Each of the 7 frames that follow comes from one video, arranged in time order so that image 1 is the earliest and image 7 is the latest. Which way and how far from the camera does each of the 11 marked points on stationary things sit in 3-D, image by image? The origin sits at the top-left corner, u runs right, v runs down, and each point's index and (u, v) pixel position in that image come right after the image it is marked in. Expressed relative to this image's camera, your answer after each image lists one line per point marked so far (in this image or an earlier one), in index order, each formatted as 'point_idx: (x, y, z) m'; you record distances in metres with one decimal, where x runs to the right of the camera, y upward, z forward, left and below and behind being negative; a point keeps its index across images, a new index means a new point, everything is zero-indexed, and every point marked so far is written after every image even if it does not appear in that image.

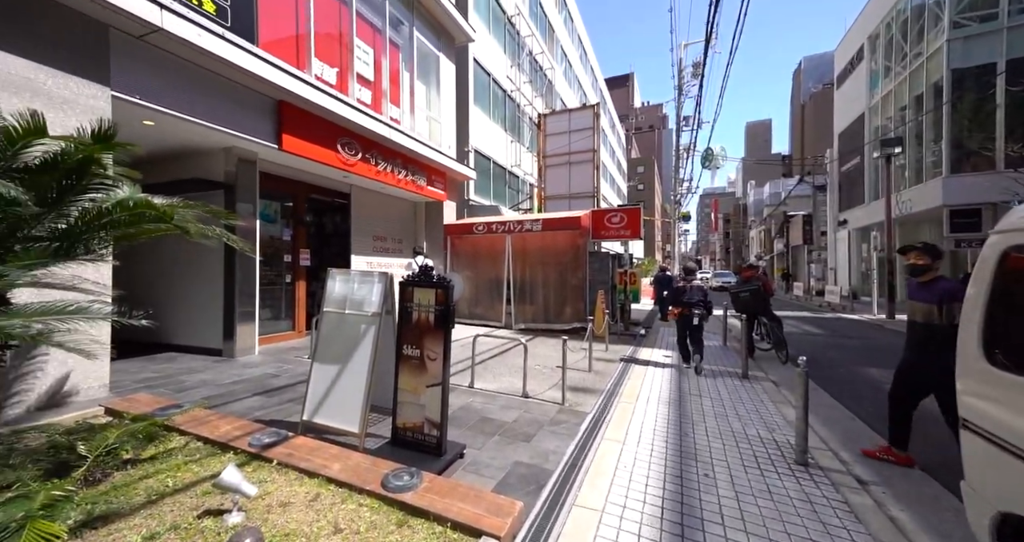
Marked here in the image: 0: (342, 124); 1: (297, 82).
0: (-2.9, +2.5, +6.6) m
1: (-2.9, +2.7, +5.8) m
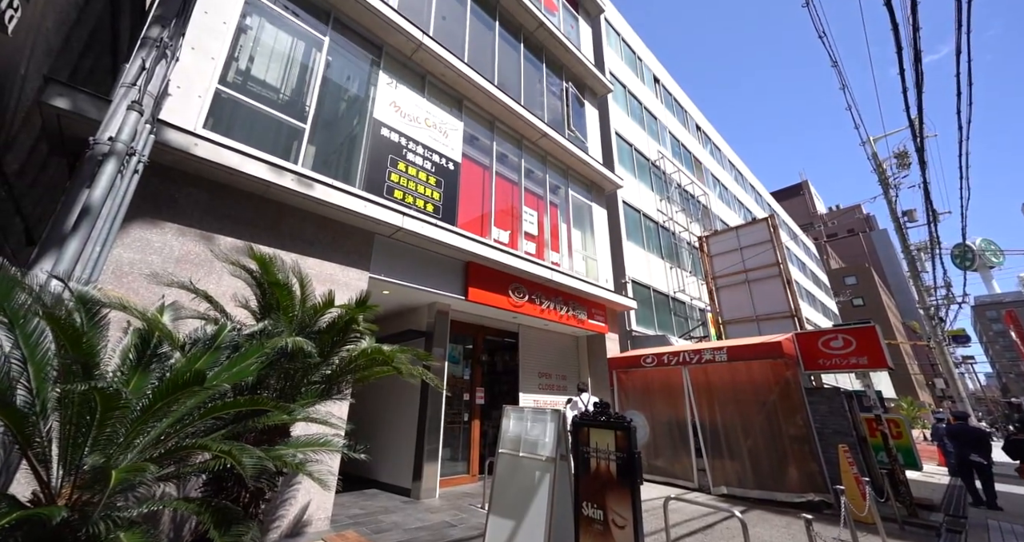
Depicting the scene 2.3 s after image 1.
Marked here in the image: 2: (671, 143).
0: (-0.1, 0.0, +7.7) m
1: (-0.4, +0.4, +7.1) m
2: (+7.7, +6.0, +19.1) m
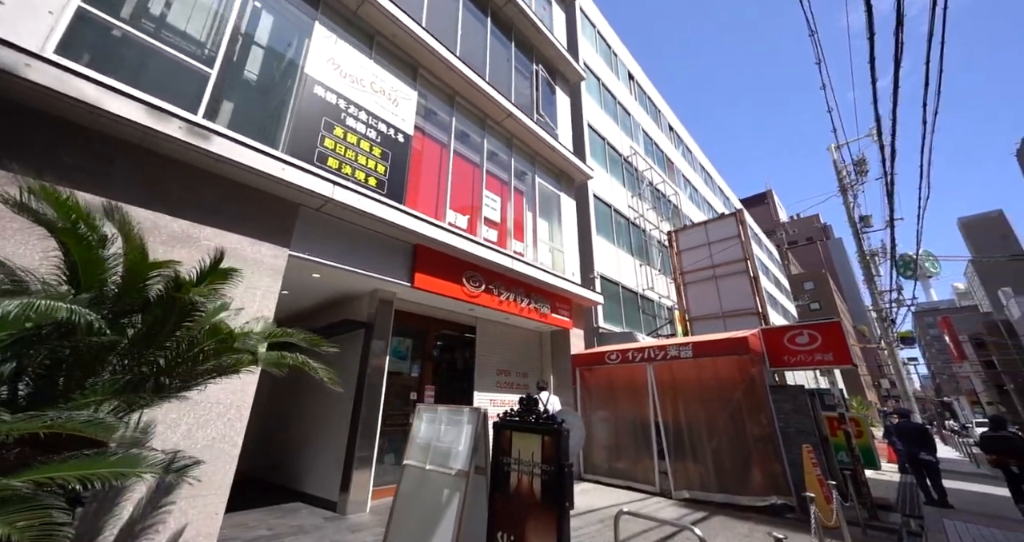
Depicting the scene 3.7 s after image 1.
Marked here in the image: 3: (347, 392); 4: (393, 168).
0: (-0.8, +0.2, +7.0) m
1: (-1.1, +0.6, +6.4) m
2: (+6.3, +6.1, +18.9) m
3: (-2.4, -1.8, +5.9) m
4: (-1.9, +1.6, +6.3) m
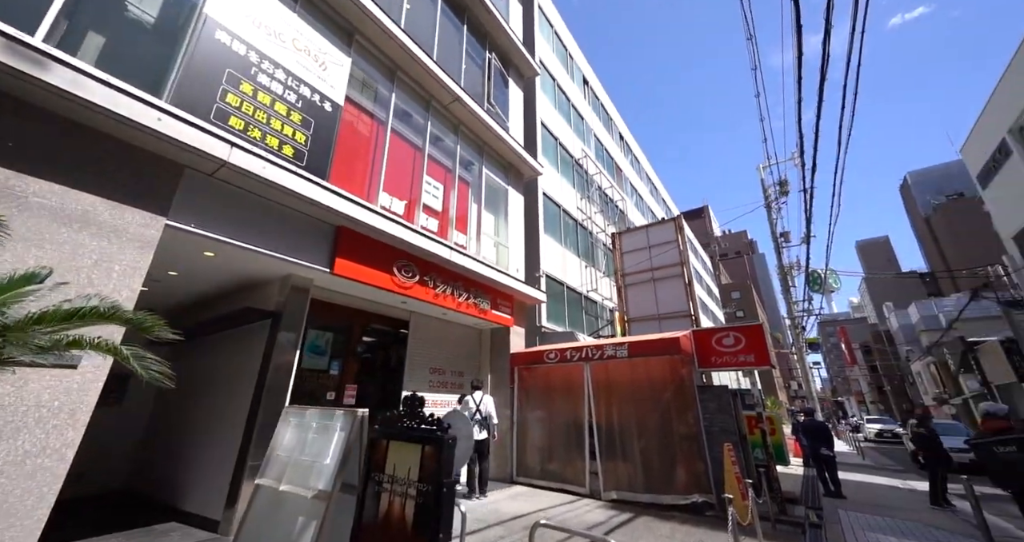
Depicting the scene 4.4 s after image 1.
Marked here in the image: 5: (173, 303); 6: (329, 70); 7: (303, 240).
0: (-1.9, +0.4, +6.5) m
1: (-2.1, +0.8, +5.8) m
2: (+3.9, +6.0, +19.2) m
3: (-3.4, -1.5, +5.1) m
4: (-2.7, +1.8, +5.6) m
5: (-5.6, -0.5, +6.6) m
6: (-2.8, +3.1, +6.1) m
7: (-2.8, +0.4, +5.3) m
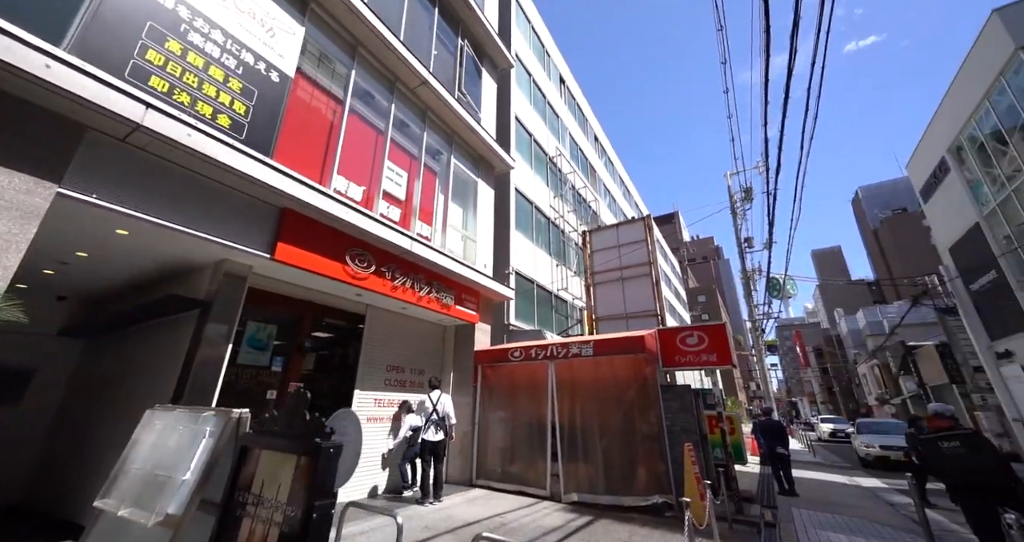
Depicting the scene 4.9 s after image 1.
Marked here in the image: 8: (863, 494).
0: (-2.4, +0.6, +6.0) m
1: (-2.6, +1.0, +5.4) m
2: (+2.6, +6.0, +19.1) m
3: (-3.9, -1.3, +4.6) m
4: (-3.2, +2.0, +5.1) m
5: (-6.2, -0.3, +6.0) m
6: (-3.2, +3.2, +5.6) m
7: (-3.3, +0.6, +4.8) m
8: (+7.8, -5.0, +8.9) m
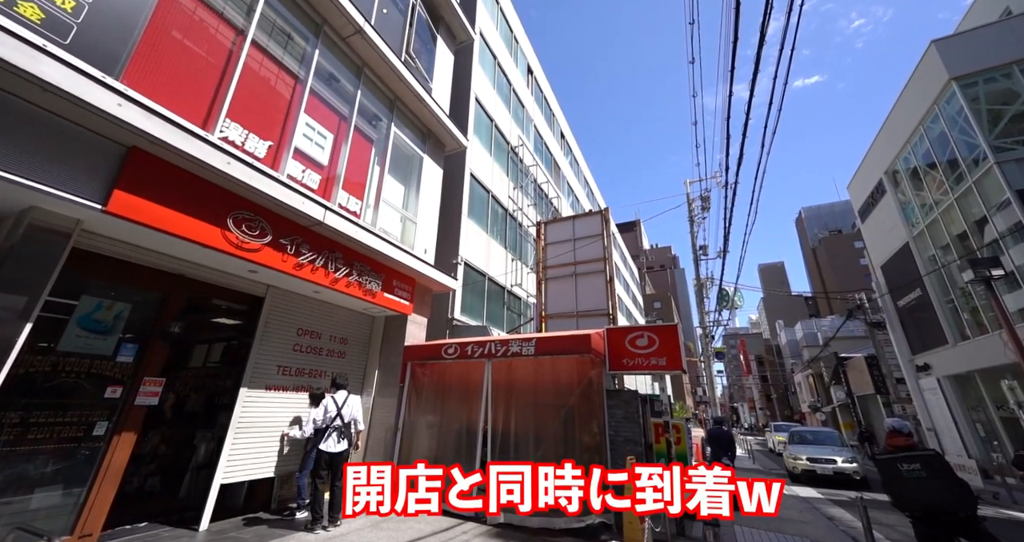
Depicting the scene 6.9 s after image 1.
0: (-3.3, +0.9, +4.9) m
1: (-3.3, +1.4, +4.2) m
2: (+0.8, +6.2, +18.4) m
3: (-4.7, -0.9, +3.3) m
4: (-3.9, +2.4, +3.9) m
5: (-7.1, +0.3, +4.4) m
6: (-3.9, +3.6, +4.4) m
7: (-4.0, +1.0, +3.5) m
8: (+6.3, -5.1, +8.7) m
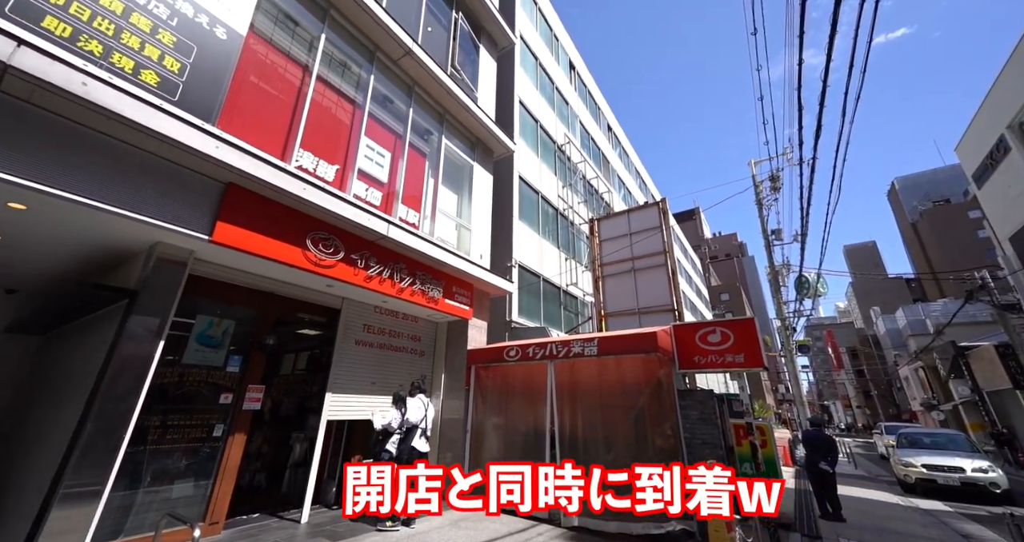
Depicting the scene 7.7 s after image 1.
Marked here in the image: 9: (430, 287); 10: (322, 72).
0: (-2.6, +0.7, +5.3) m
1: (-2.8, +1.2, +4.6) m
2: (+3.0, +6.3, +18.1) m
3: (-4.1, -1.2, +4.0) m
4: (-3.4, +2.2, +4.4) m
5: (-6.4, -0.1, +5.4) m
6: (-3.5, +3.4, +4.9) m
7: (-3.5, +0.7, +4.1) m
8: (+7.8, -4.7, +7.7) m
9: (-1.4, -0.3, +7.2) m
10: (-2.9, +3.0, +6.1) m
